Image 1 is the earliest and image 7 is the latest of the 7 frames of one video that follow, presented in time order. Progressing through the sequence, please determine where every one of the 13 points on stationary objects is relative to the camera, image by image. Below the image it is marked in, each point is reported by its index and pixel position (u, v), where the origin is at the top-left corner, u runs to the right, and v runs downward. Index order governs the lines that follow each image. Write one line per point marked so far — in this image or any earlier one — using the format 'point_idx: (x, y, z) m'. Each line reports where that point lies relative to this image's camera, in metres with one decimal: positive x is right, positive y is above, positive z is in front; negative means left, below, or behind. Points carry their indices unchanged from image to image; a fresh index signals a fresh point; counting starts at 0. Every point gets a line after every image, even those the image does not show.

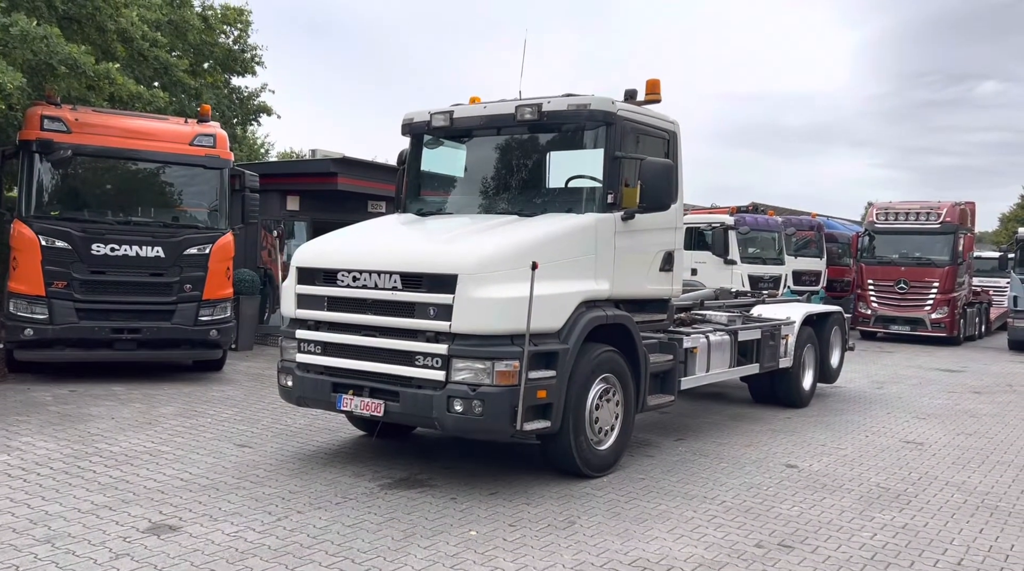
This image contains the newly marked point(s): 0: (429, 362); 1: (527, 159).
0: (-0.6, -0.6, +5.8) m
1: (+0.2, +1.0, +7.0) m
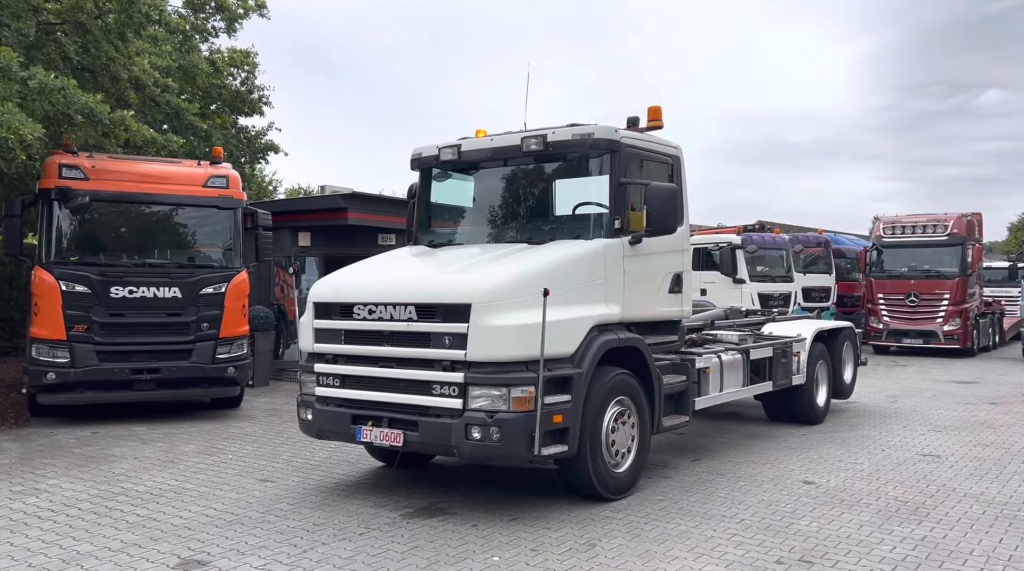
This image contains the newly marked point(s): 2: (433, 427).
0: (-0.5, -0.8, +6.0) m
1: (+0.2, +0.8, +7.1) m
2: (-0.6, -1.0, +5.9) m
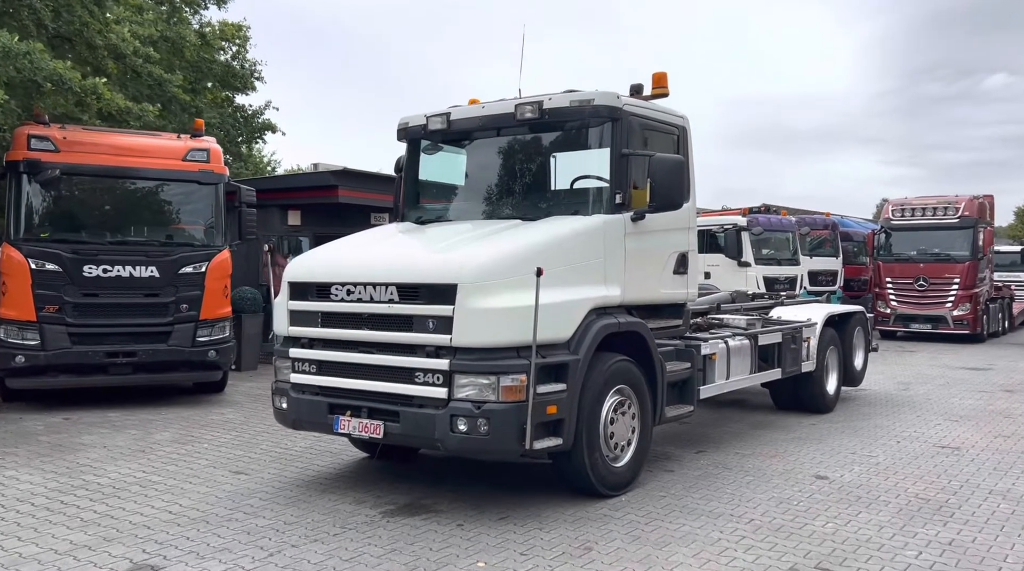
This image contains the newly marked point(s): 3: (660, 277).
0: (-0.6, -0.6, +5.5) m
1: (+0.2, +1.0, +6.6) m
2: (-0.6, -0.9, +5.4) m
3: (+1.3, +0.1, +6.9) m
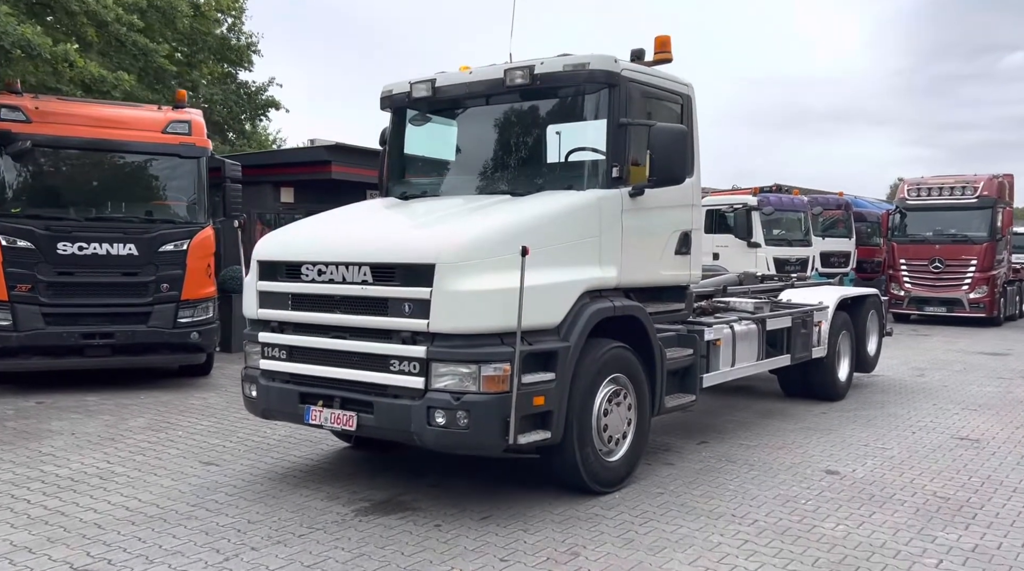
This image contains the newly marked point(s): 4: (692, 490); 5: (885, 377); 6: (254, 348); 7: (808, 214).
0: (-0.7, -0.5, +5.0) m
1: (+0.1, +1.1, +6.1) m
2: (-0.7, -0.8, +5.0) m
3: (+1.2, +0.2, +6.4) m
4: (+1.3, -1.5, +5.9) m
5: (+5.3, -1.3, +11.6) m
6: (-1.8, -0.4, +5.8) m
7: (+6.6, +1.6, +18.2) m
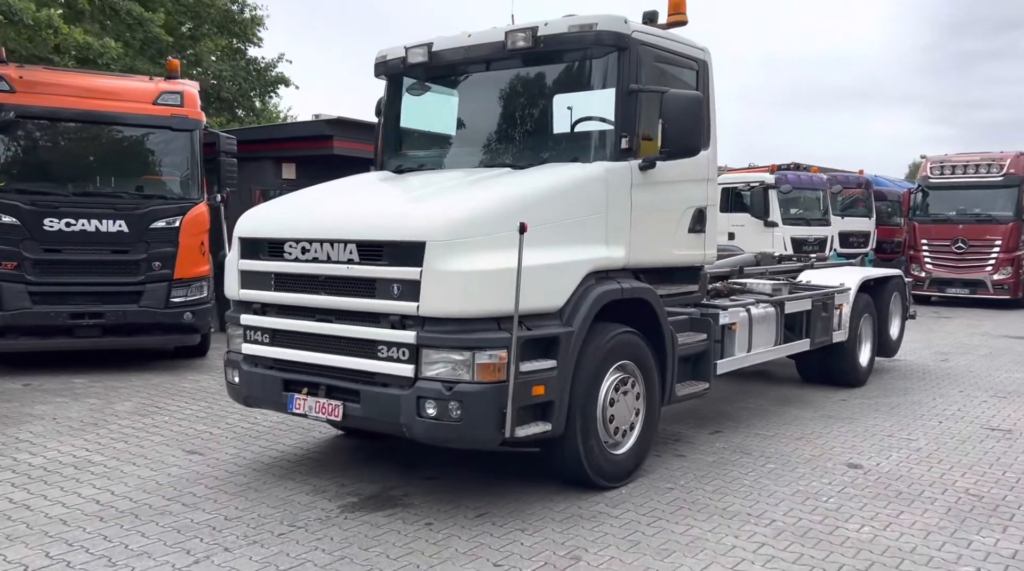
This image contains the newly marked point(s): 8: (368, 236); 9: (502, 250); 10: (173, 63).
0: (-0.7, -0.4, +4.6) m
1: (+0.1, +1.3, +5.7) m
2: (-0.8, -0.6, +4.6) m
3: (+1.2, +0.4, +6.0) m
4: (+1.3, -1.3, +5.5) m
5: (+5.4, -1.0, +11.1) m
6: (-1.8, -0.3, +5.4) m
7: (+6.8, +2.0, +17.6) m
8: (-0.8, +0.3, +4.7) m
9: (-0.1, +0.2, +4.6) m
10: (-4.0, +2.6, +9.6) m
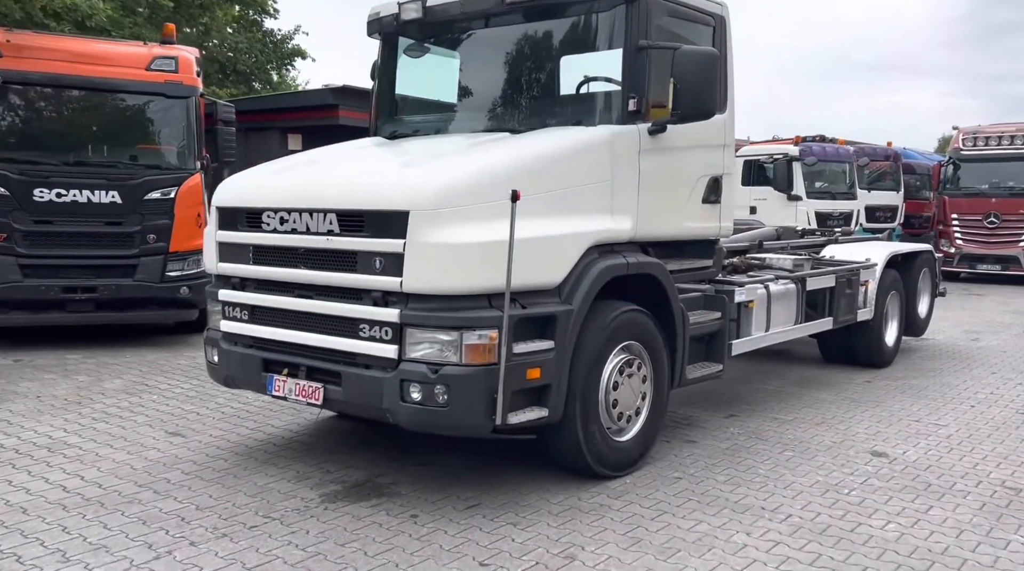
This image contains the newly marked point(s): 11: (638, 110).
0: (-0.7, -0.2, +4.3) m
1: (+0.1, +1.4, +5.2) m
2: (-0.8, -0.5, +4.3) m
3: (+1.2, +0.5, +5.6) m
4: (+1.3, -1.2, +5.2) m
5: (+5.5, -0.7, +10.6) m
6: (-1.8, -0.1, +5.1) m
7: (+7.1, +2.5, +17.0) m
8: (-0.9, +0.4, +4.3) m
9: (-0.1, +0.3, +4.2) m
10: (-3.9, +2.9, +9.2) m
11: (+0.8, +1.1, +5.1) m
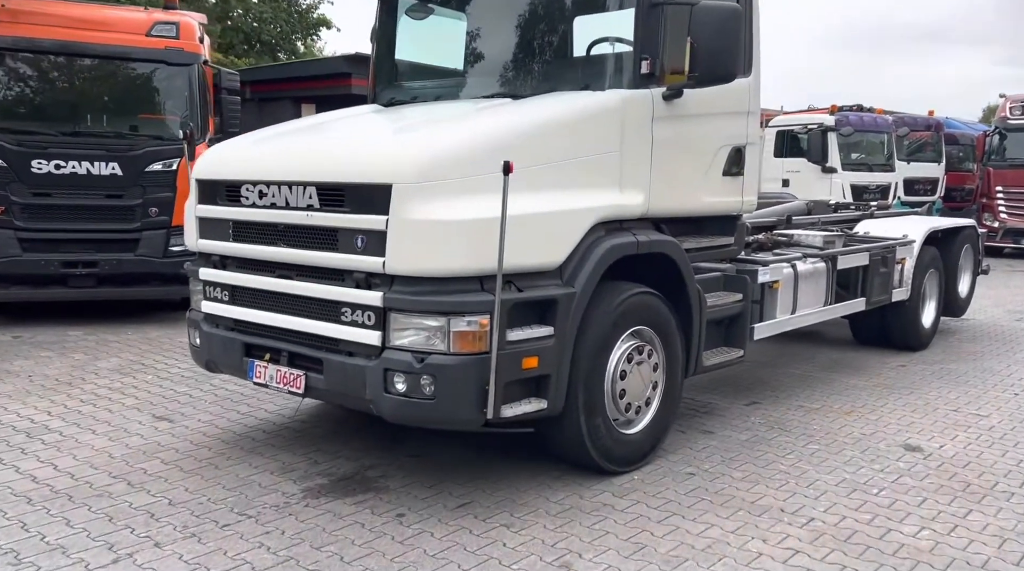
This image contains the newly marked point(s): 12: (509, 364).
0: (-0.7, -0.2, +3.9) m
1: (+0.1, +1.5, +4.8) m
2: (-0.8, -0.4, +4.0) m
3: (+1.2, +0.7, +5.1) m
4: (+1.3, -1.1, +4.8) m
5: (+5.7, -0.4, +10.0) m
6: (-1.8, 0.0, +4.8) m
7: (+7.6, +3.0, +16.2) m
8: (-0.9, +0.5, +3.9) m
9: (-0.1, +0.4, +3.8) m
10: (-3.7, +3.2, +8.9) m
11: (+0.8, +1.2, +4.7) m
12: (0.0, -0.4, +3.8) m
